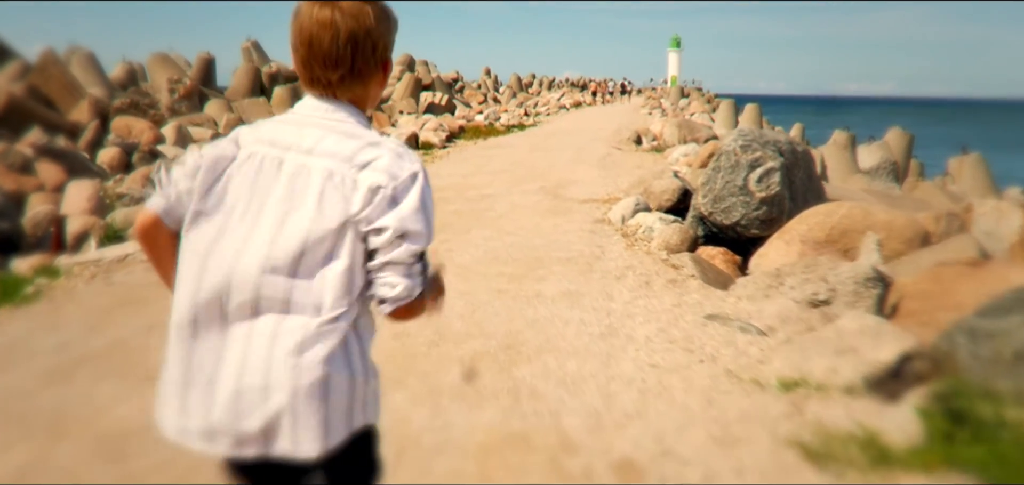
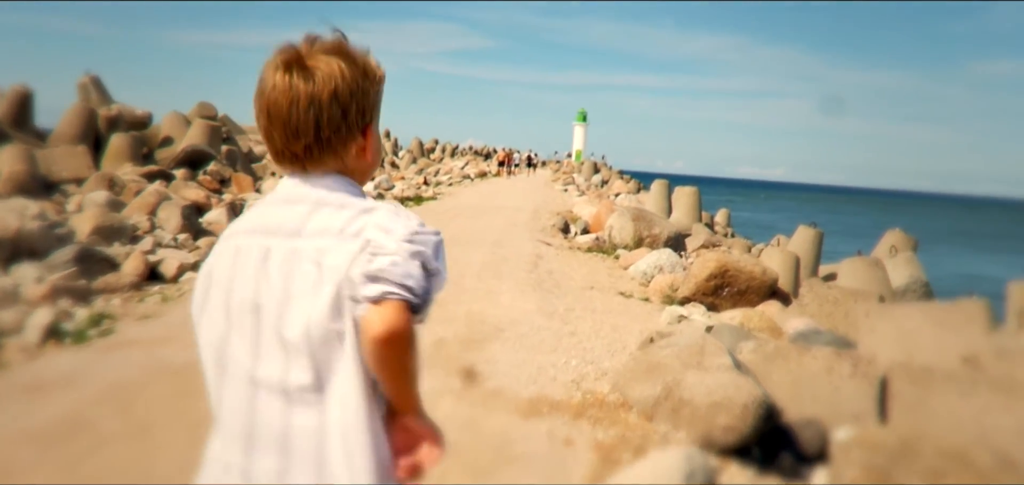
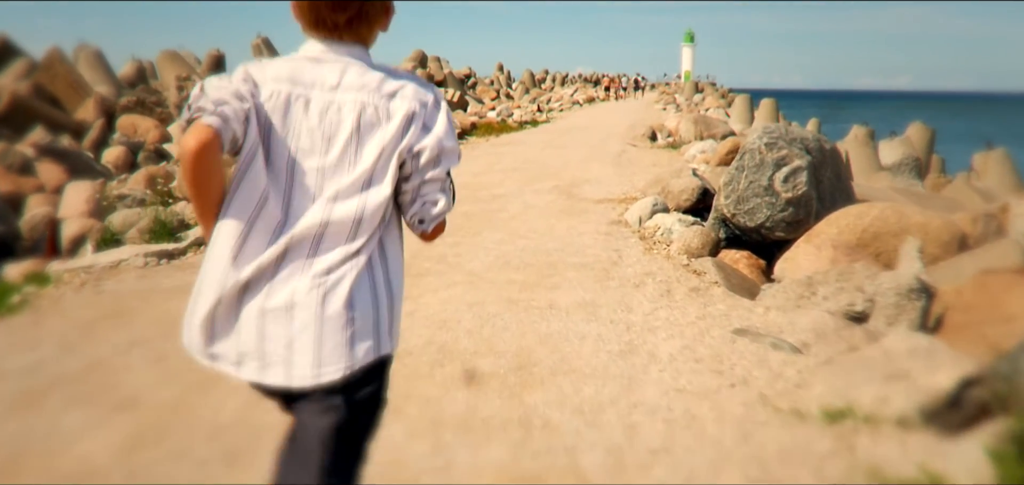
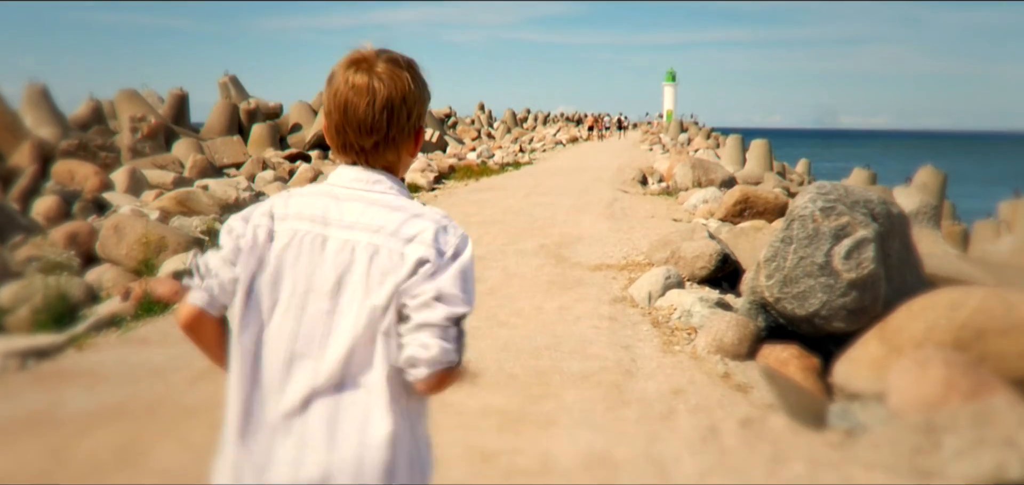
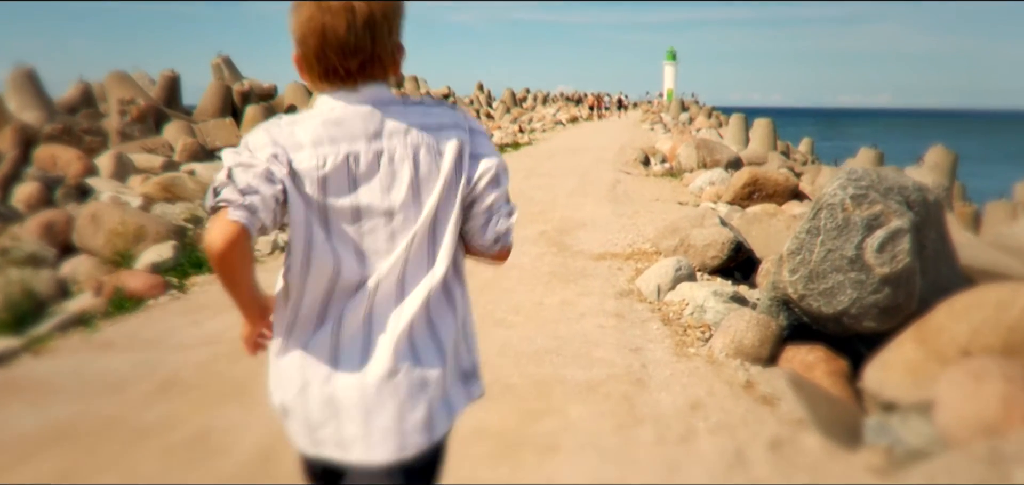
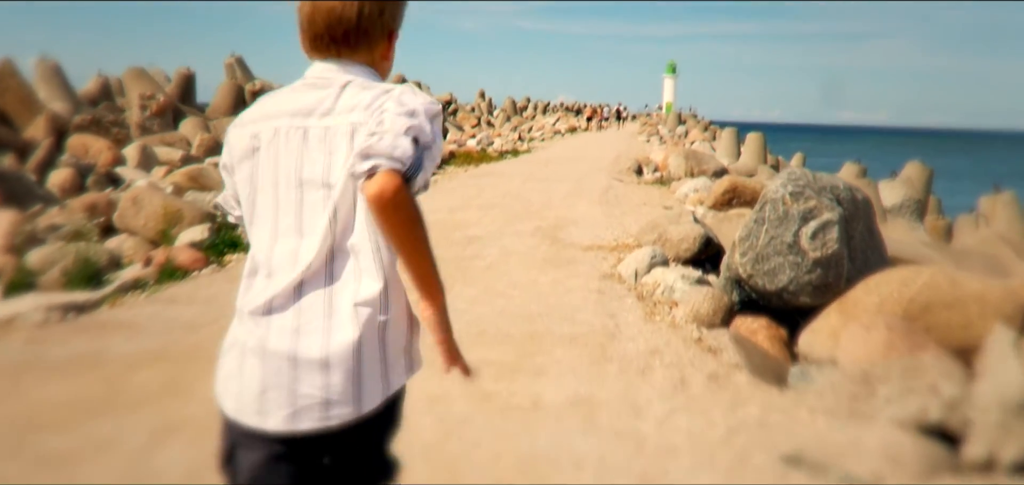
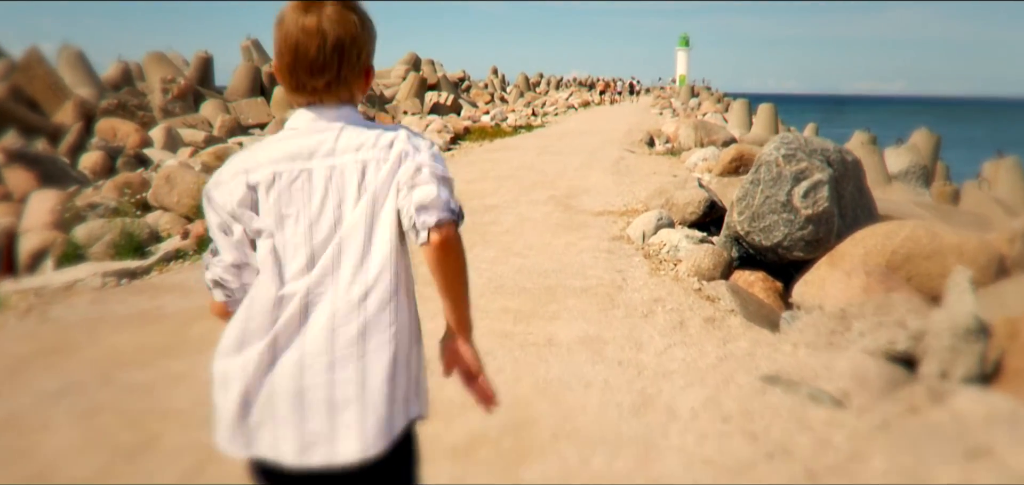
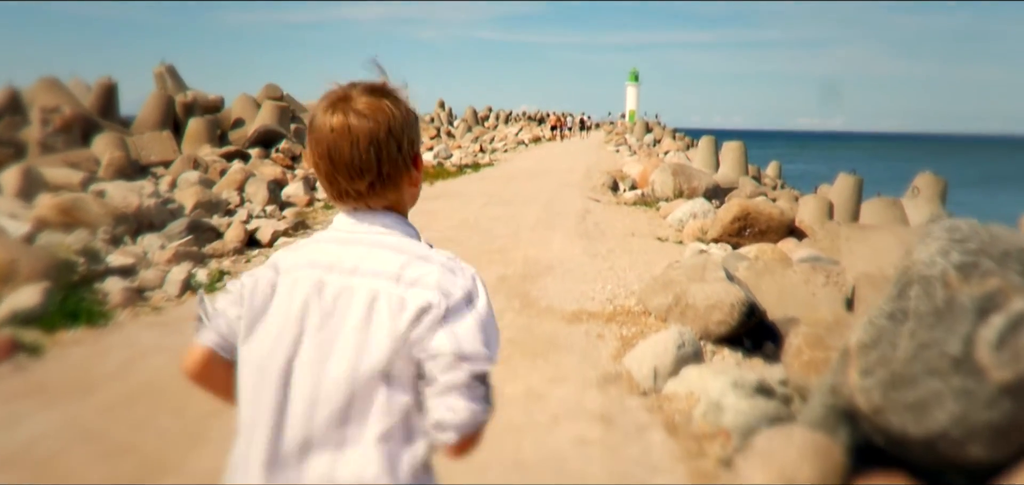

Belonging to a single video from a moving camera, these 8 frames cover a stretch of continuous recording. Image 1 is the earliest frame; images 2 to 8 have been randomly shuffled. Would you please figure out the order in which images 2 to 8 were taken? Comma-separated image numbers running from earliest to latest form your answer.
3, 7, 6, 4, 5, 8, 2
